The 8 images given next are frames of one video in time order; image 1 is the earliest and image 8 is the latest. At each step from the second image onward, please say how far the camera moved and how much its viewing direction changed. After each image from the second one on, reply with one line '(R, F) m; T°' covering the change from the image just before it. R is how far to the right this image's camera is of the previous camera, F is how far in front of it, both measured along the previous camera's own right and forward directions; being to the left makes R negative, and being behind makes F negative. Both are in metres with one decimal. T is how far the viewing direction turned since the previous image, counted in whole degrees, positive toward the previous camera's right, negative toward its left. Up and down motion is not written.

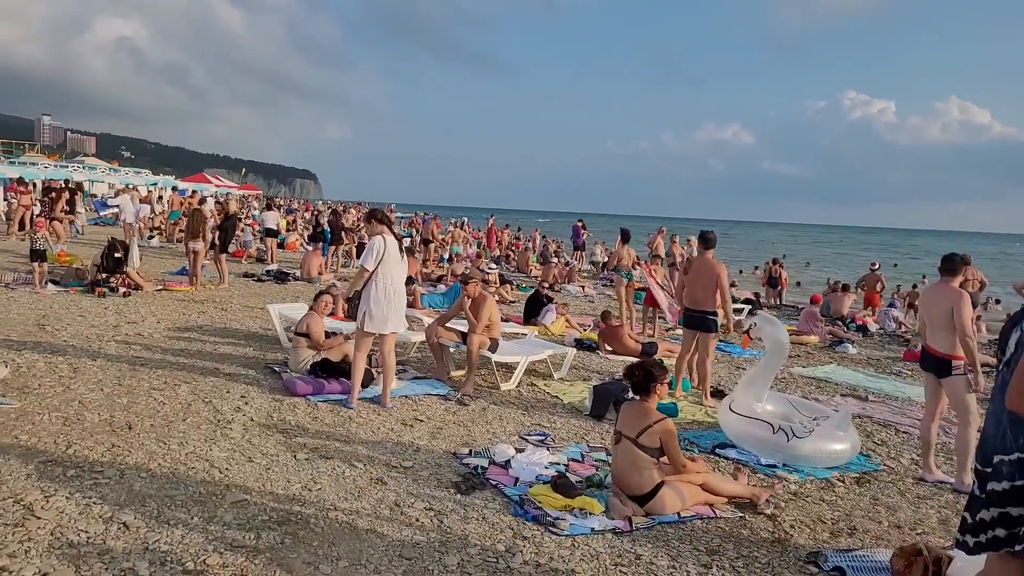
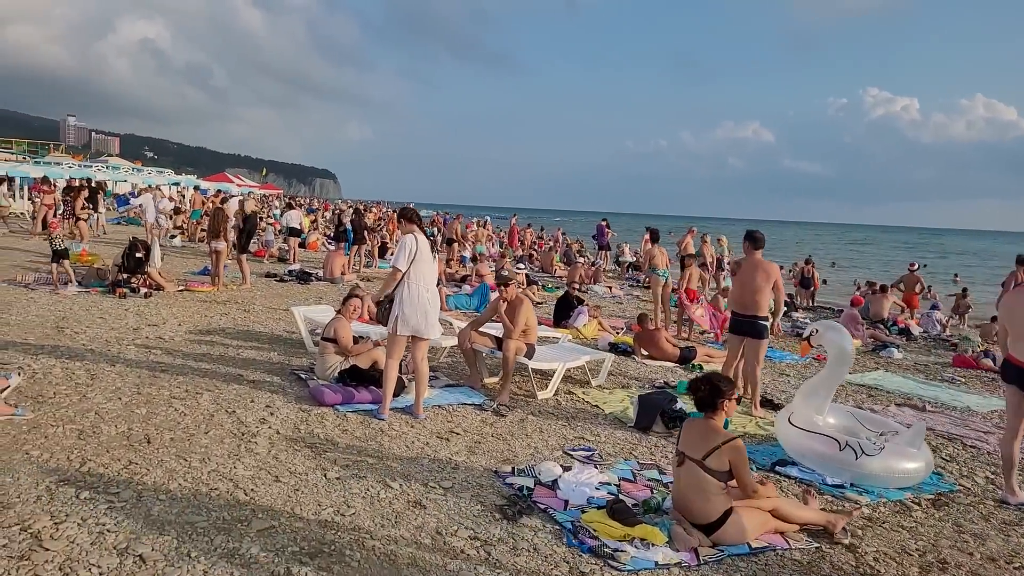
(-0.2, +0.4) m; -1°
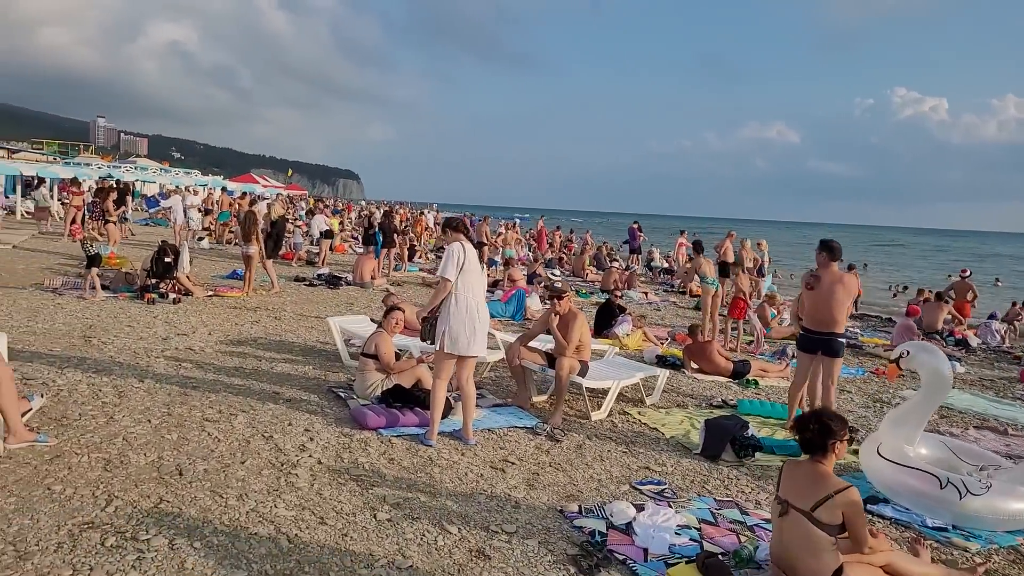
(-0.3, +0.5) m; -2°
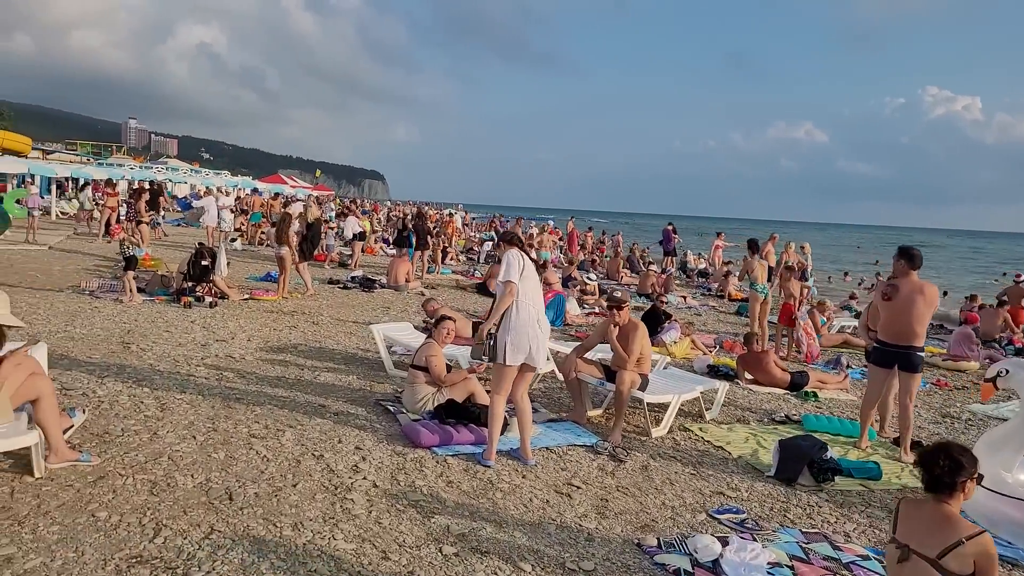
(-0.3, +0.3) m; -2°
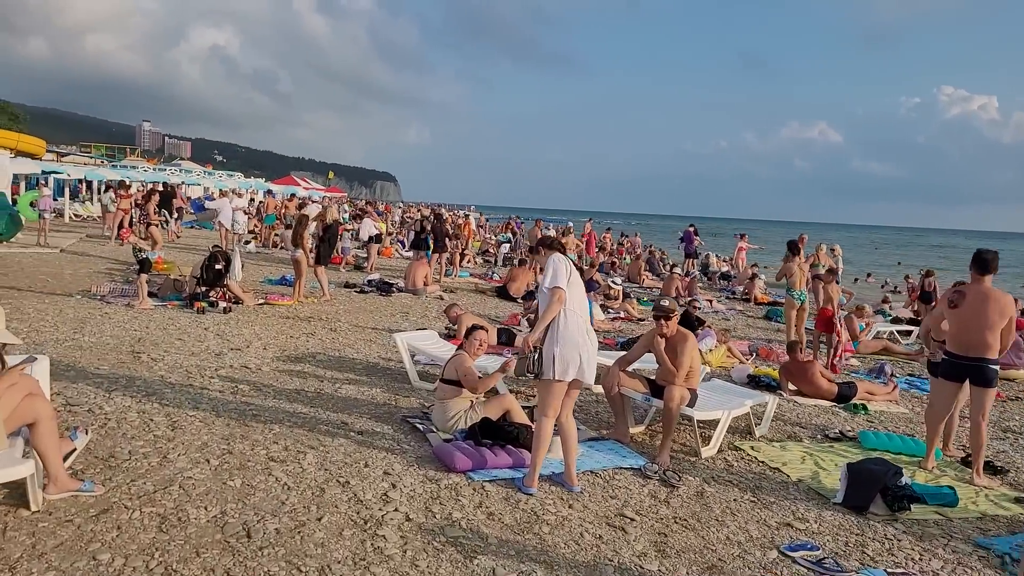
(-0.2, +0.5) m; -1°
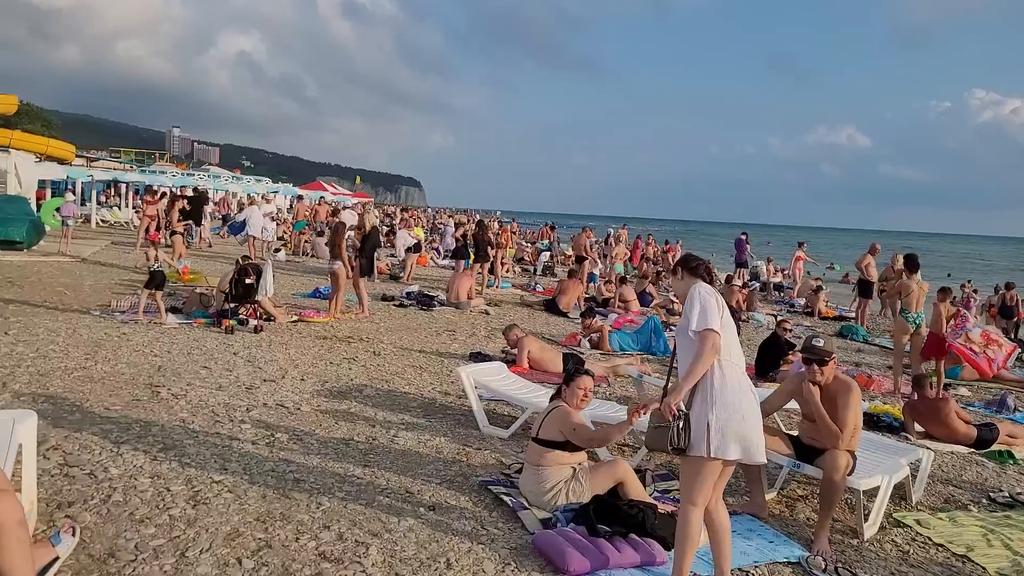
(-0.5, +1.2) m; -2°
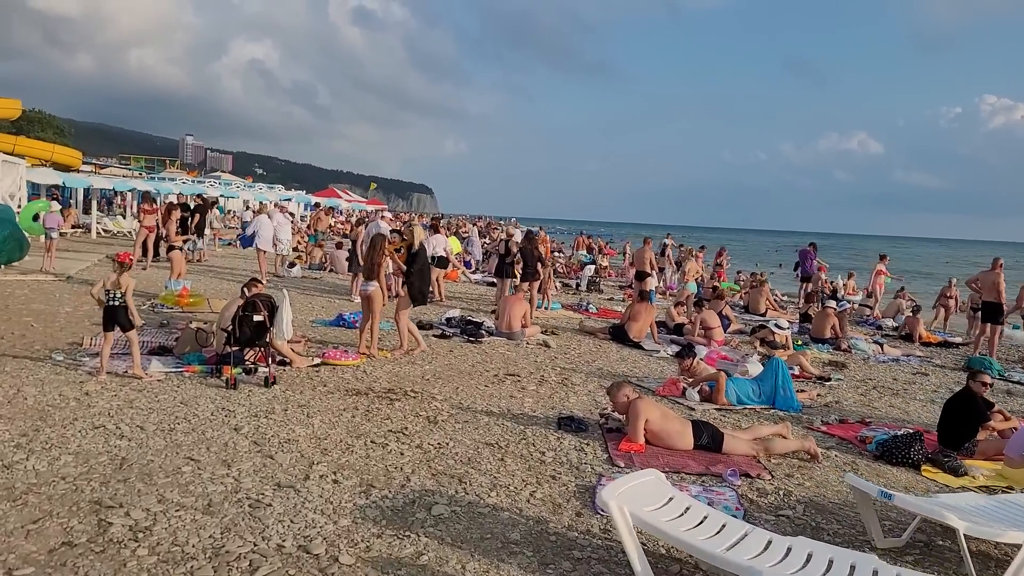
(-0.8, +2.3) m; -1°
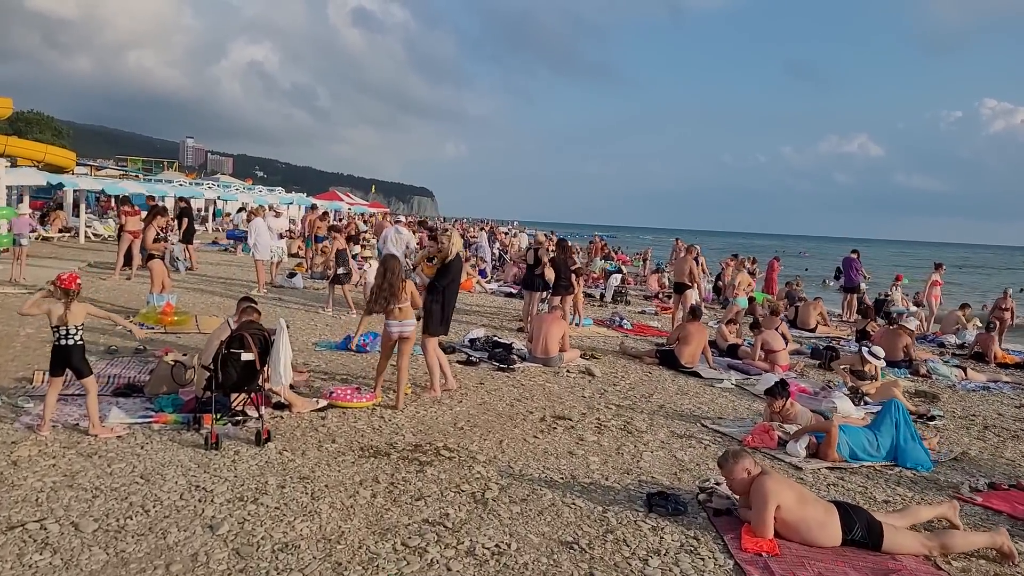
(-0.5, +1.6) m; 0°
